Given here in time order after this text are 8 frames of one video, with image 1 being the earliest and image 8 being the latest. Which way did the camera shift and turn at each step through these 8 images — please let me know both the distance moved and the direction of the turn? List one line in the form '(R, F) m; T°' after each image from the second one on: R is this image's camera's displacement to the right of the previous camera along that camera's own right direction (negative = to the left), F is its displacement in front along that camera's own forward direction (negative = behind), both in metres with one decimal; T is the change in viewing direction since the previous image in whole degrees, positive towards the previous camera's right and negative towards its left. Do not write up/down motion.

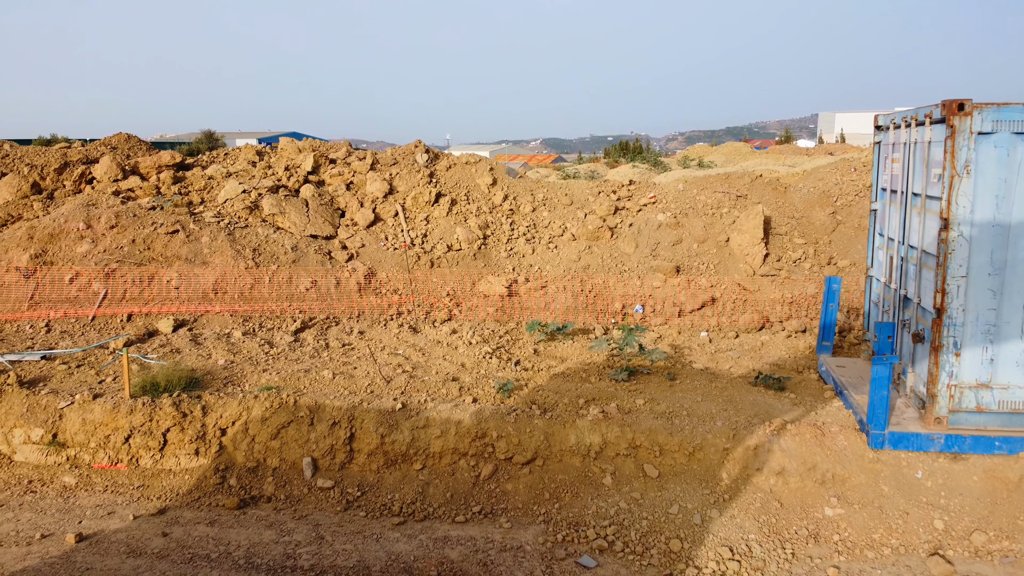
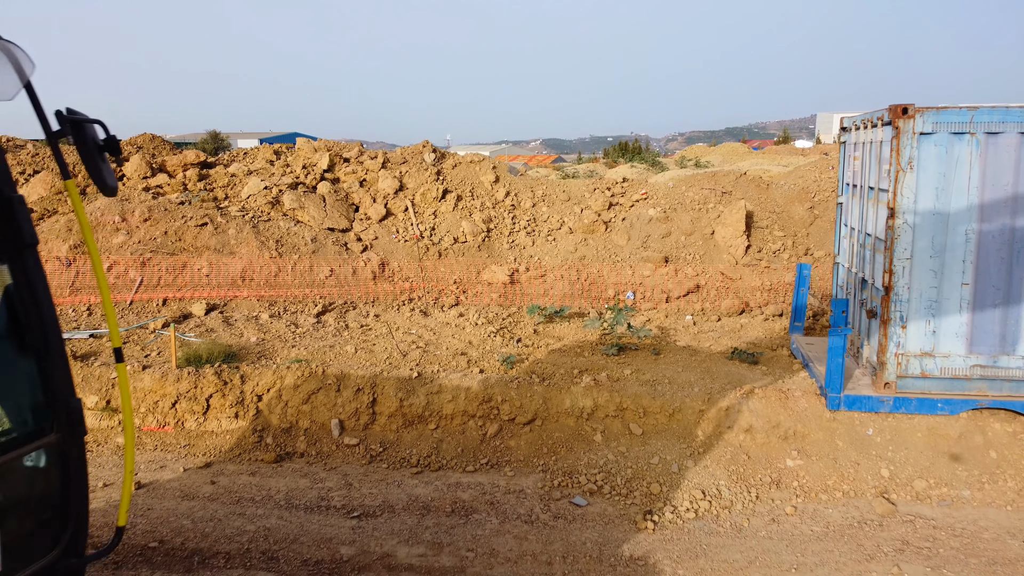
(0.0, -0.6) m; 0°
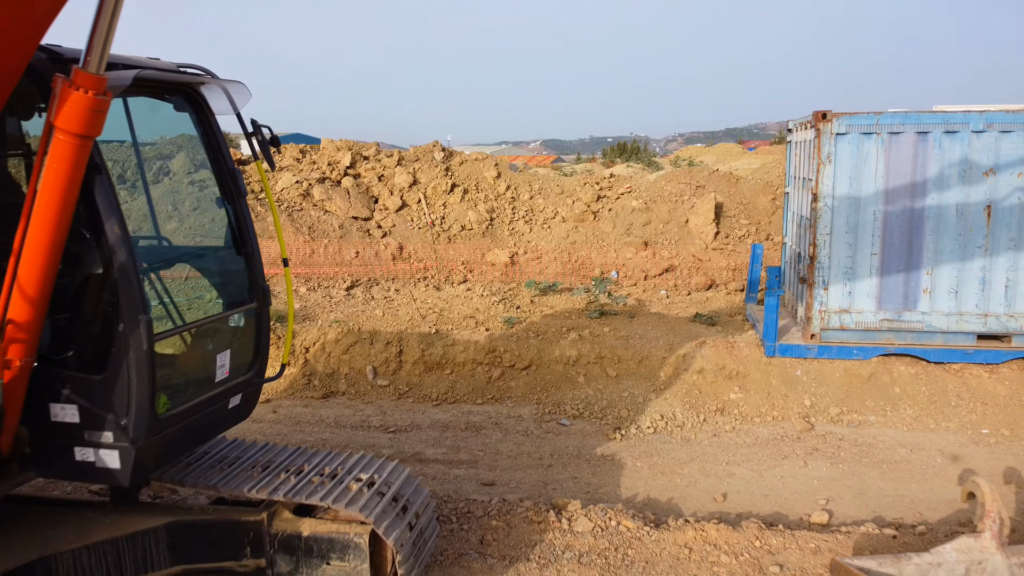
(0.0, -1.2) m; 0°
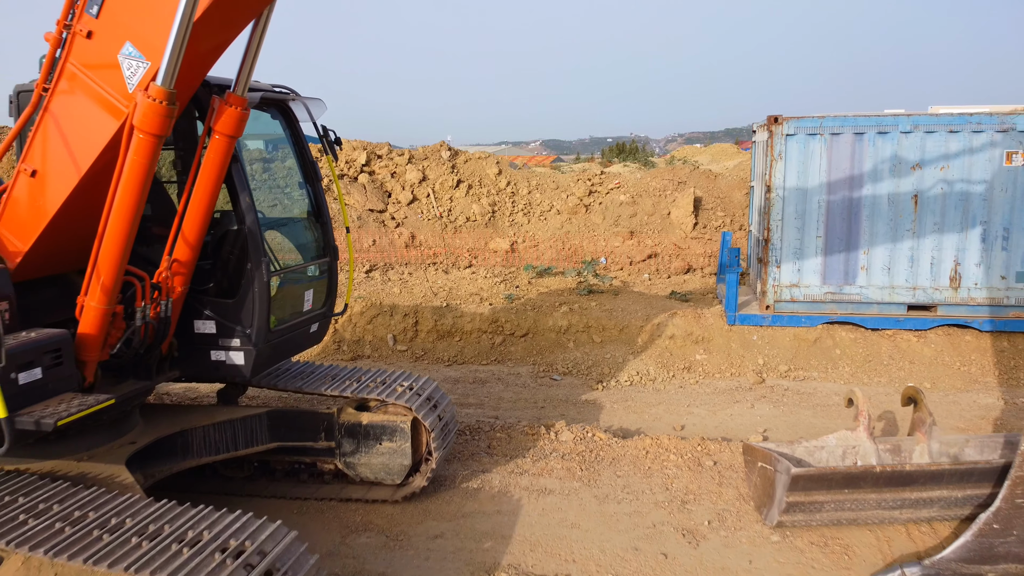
(0.0, -1.0) m; 0°
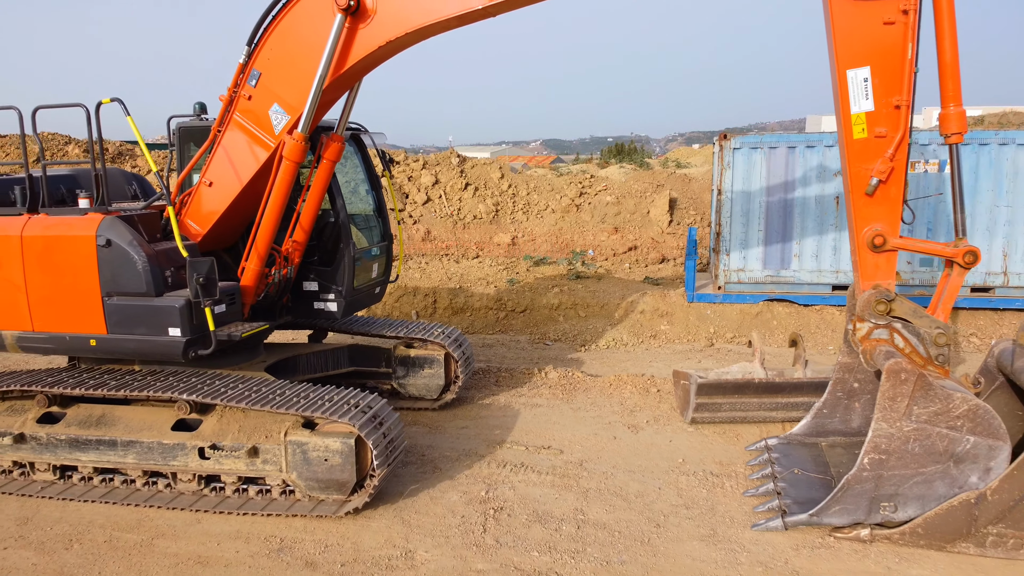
(0.0, -1.7) m; 0°
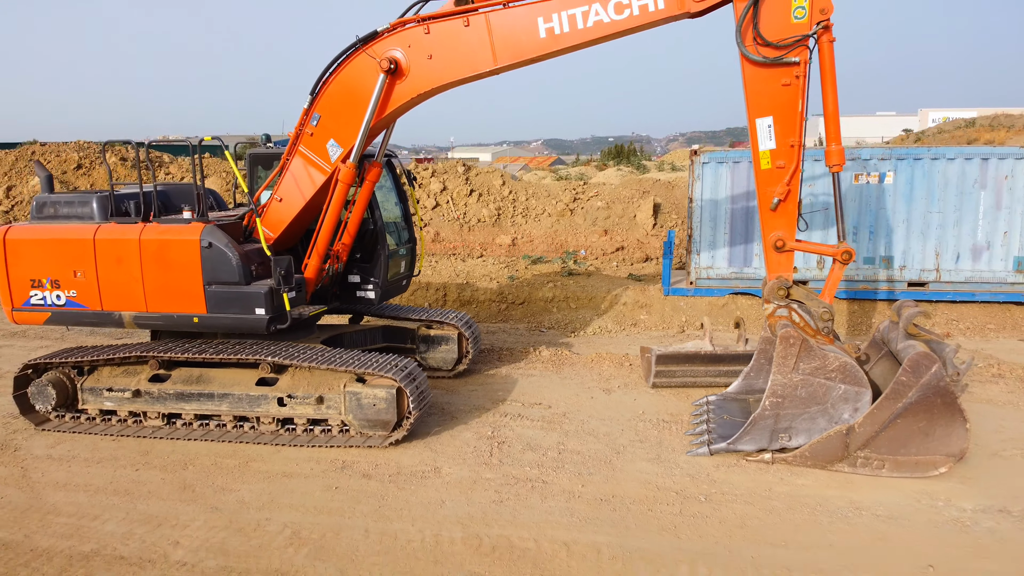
(0.0, -1.4) m; 0°
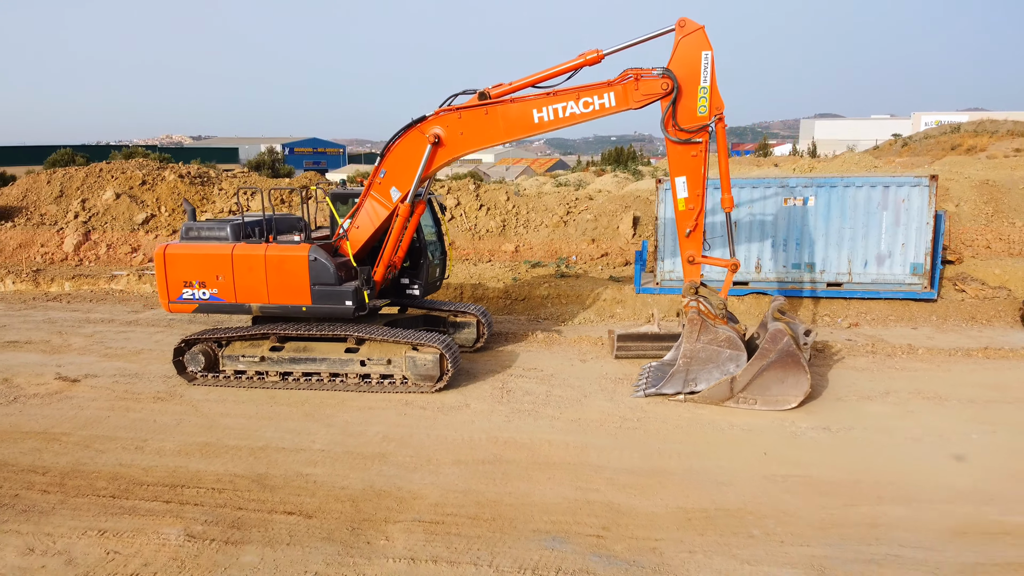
(0.0, -2.8) m; 0°
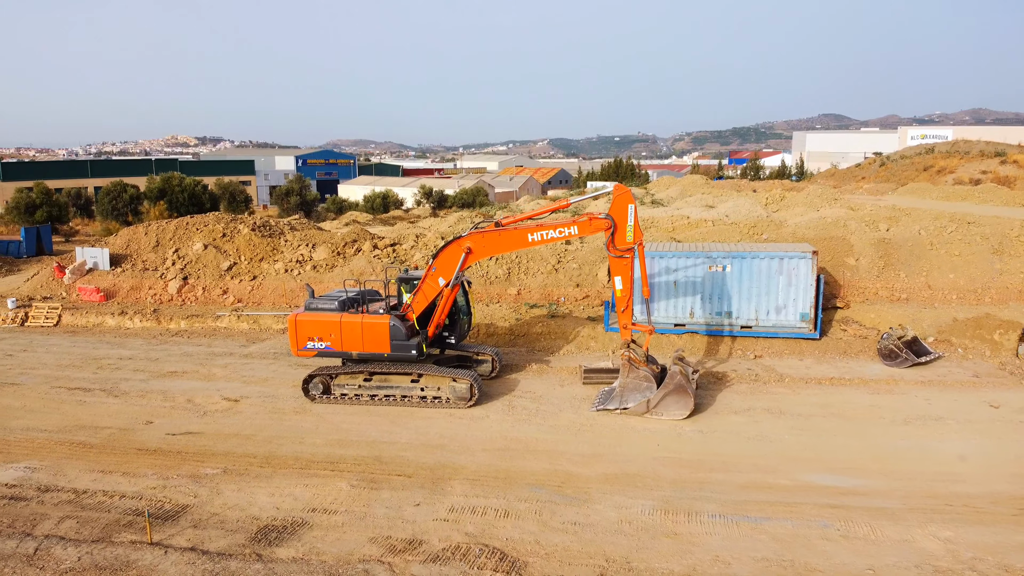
(0.0, -5.2) m; 0°
